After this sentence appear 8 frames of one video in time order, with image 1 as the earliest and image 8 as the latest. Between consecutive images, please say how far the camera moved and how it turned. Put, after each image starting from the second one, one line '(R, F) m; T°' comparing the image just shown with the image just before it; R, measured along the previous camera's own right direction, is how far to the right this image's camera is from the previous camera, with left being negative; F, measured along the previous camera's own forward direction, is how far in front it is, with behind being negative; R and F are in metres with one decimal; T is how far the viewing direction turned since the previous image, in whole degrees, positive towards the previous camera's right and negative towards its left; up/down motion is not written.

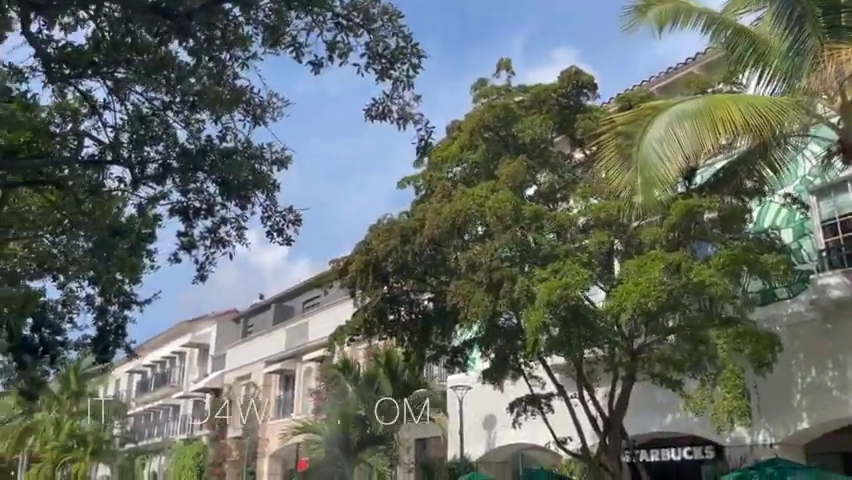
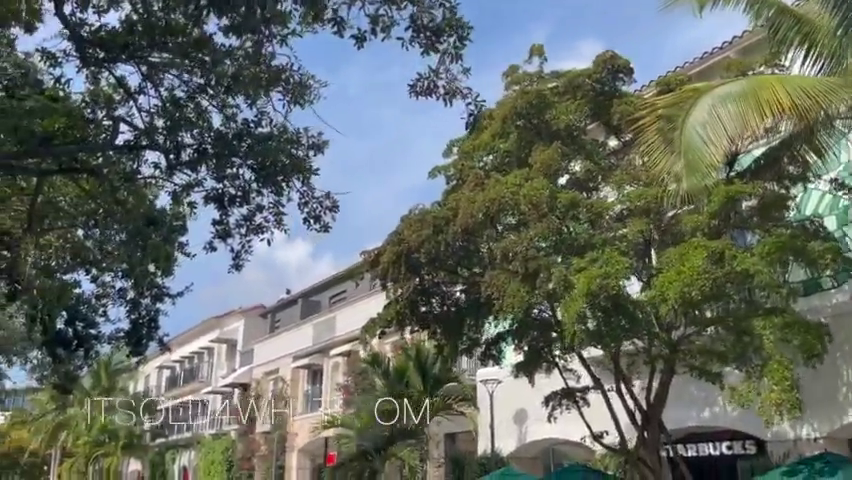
(-0.2, +0.2) m; -2°
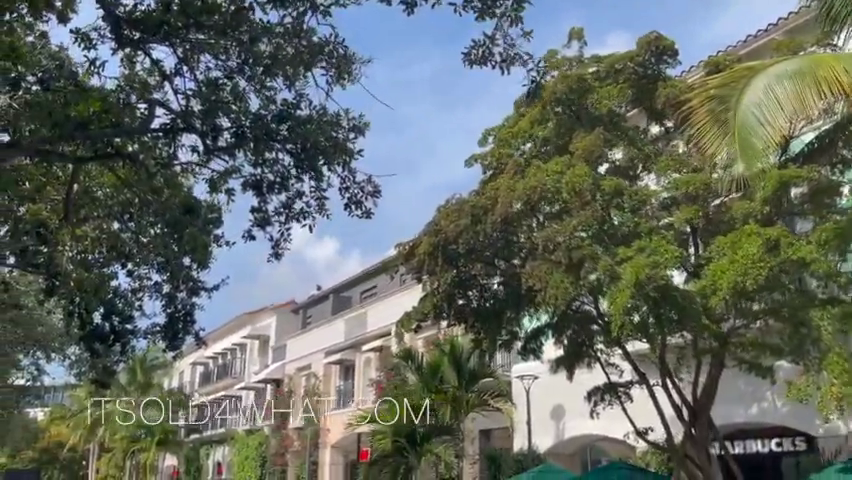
(-0.2, +0.3) m; -2°
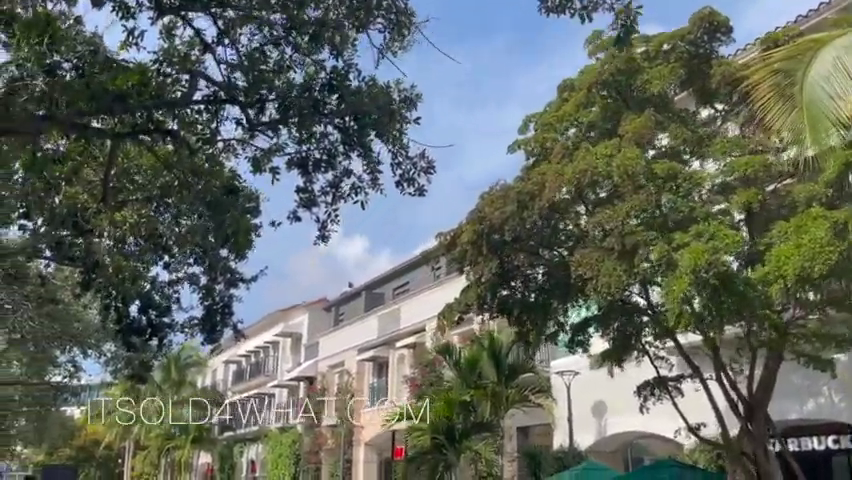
(-0.3, +0.5) m; -2°
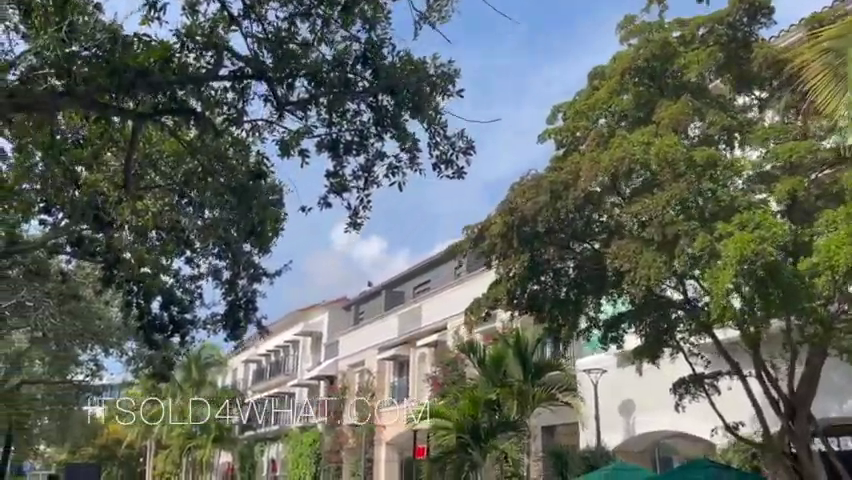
(-0.2, +0.4) m; -1°
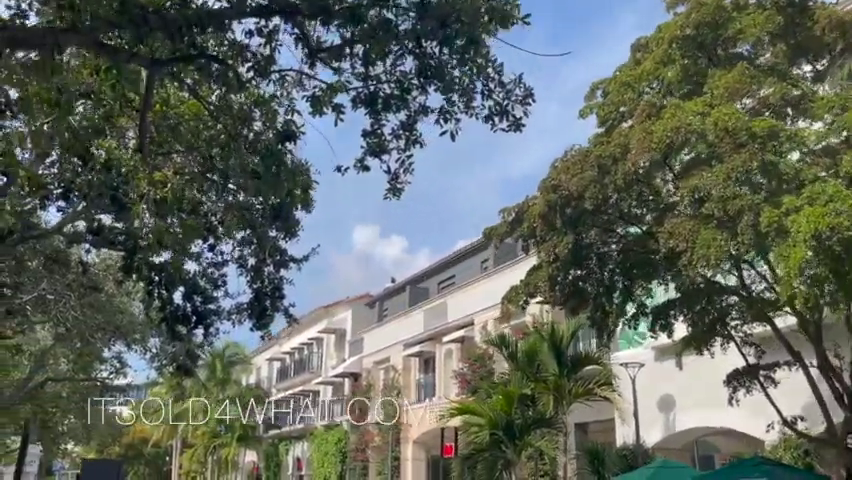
(-0.3, +0.8) m; -2°
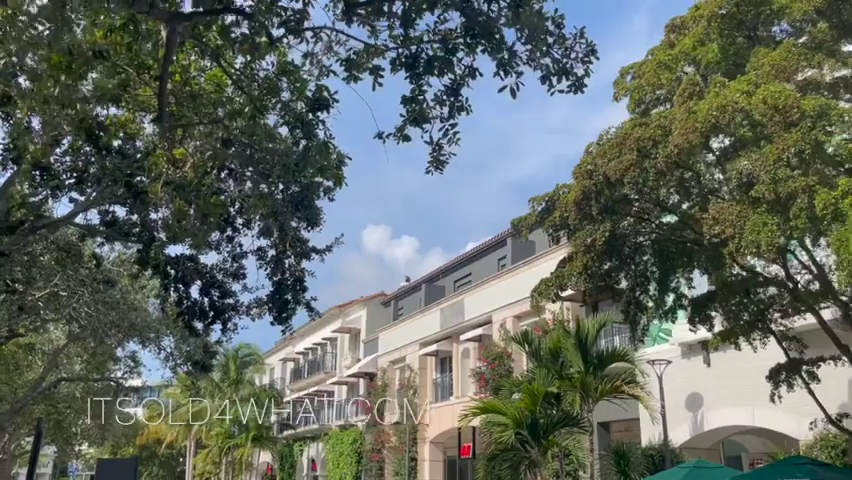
(-0.3, +0.5) m; -1°
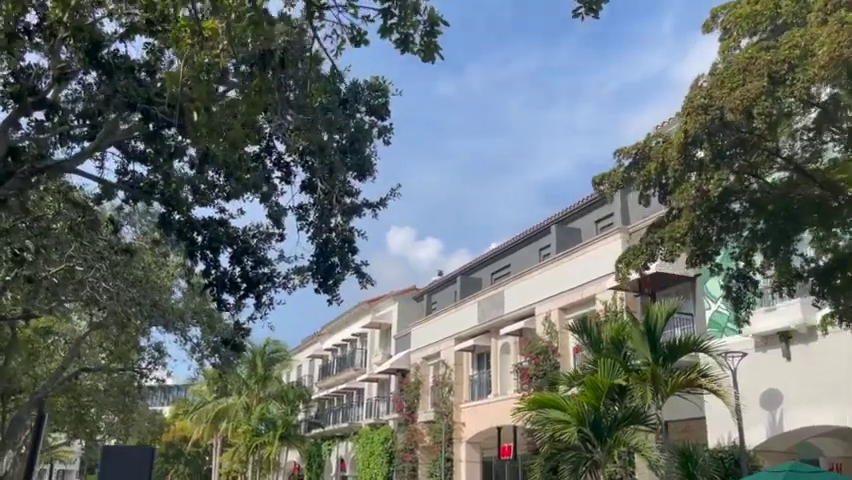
(-0.6, +1.8) m; -2°
